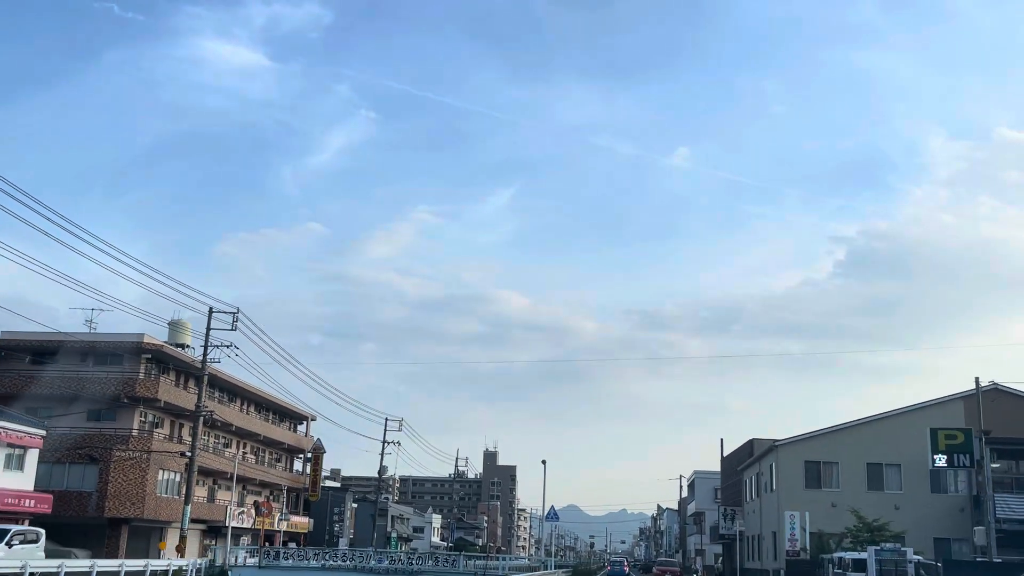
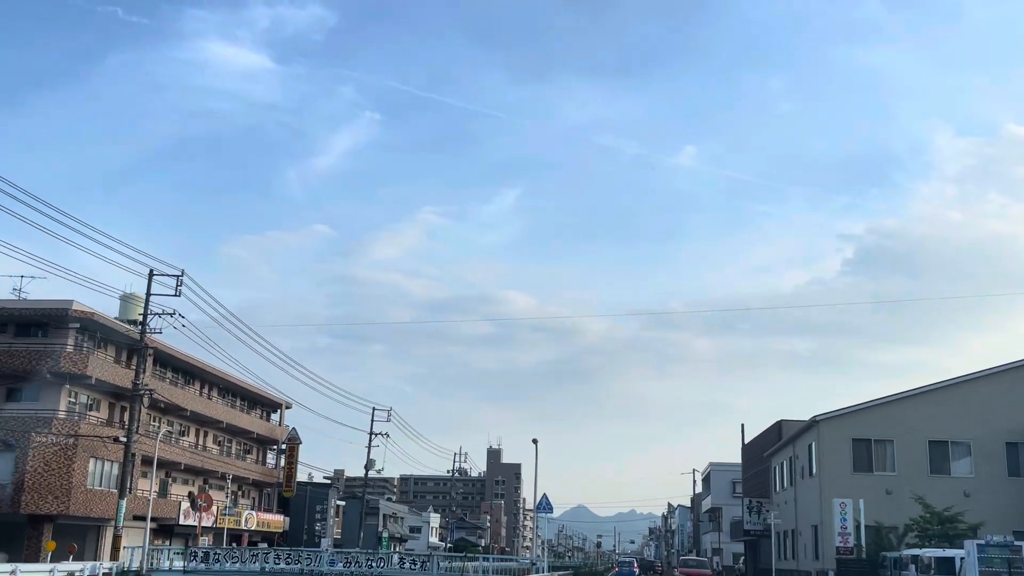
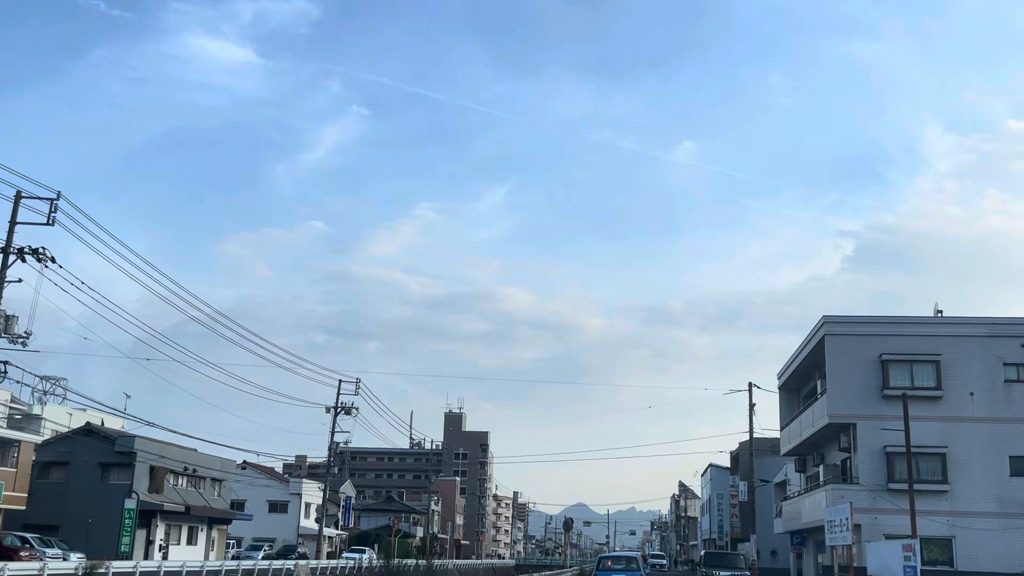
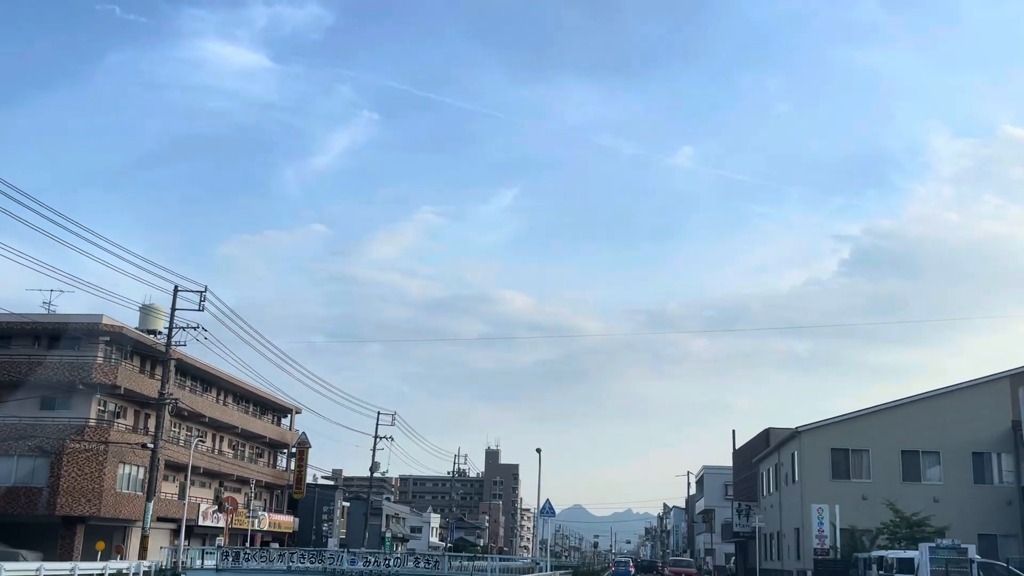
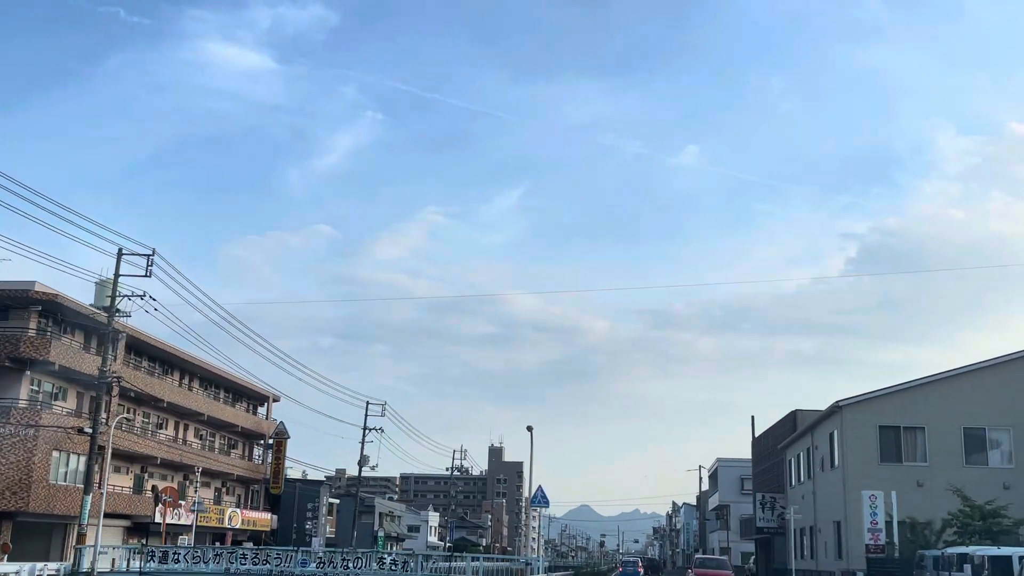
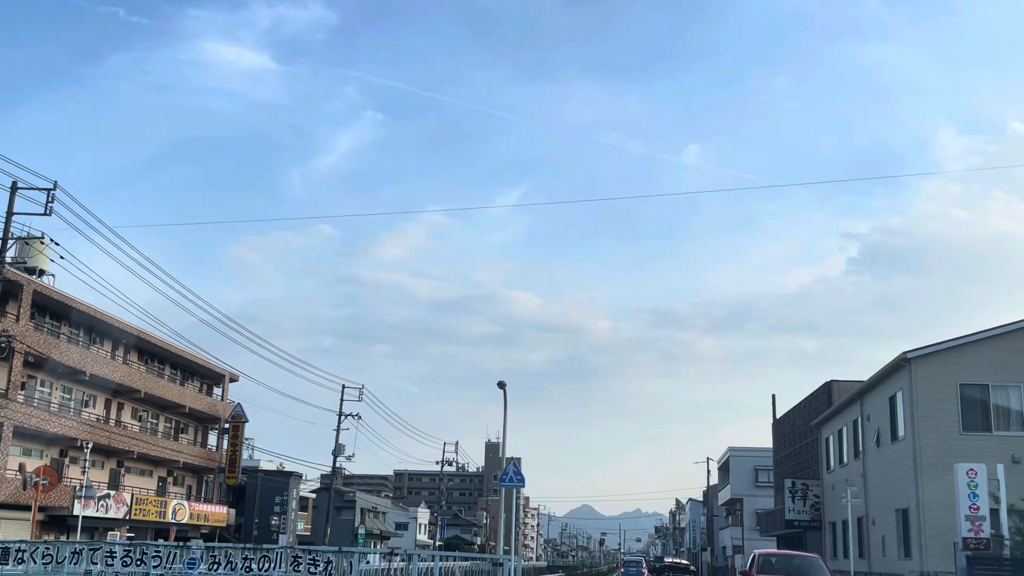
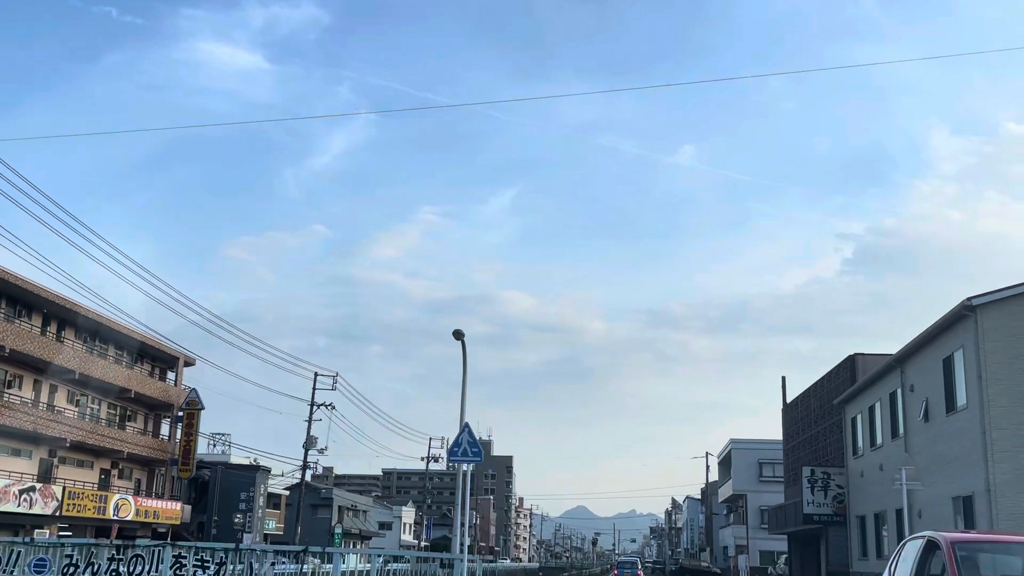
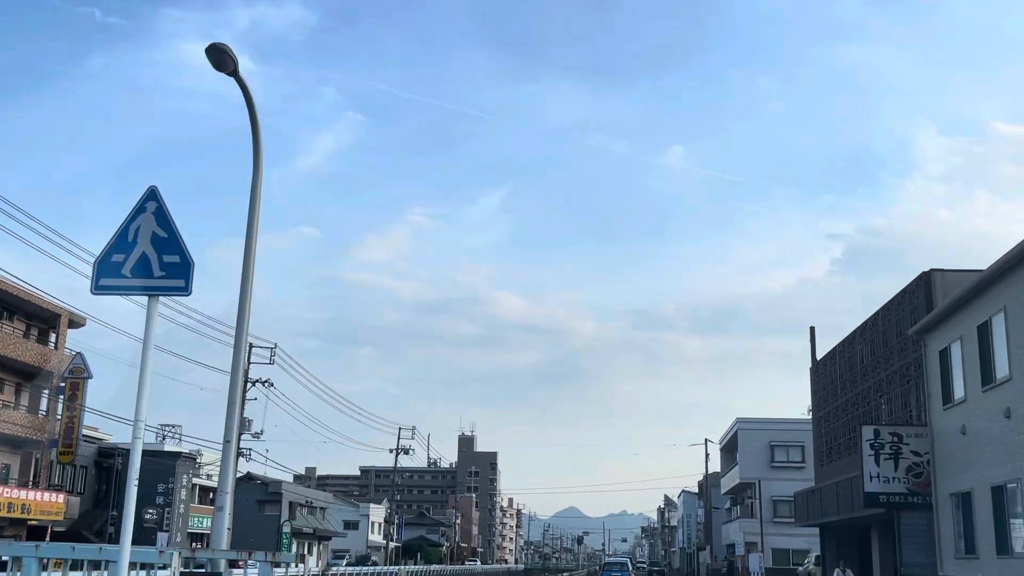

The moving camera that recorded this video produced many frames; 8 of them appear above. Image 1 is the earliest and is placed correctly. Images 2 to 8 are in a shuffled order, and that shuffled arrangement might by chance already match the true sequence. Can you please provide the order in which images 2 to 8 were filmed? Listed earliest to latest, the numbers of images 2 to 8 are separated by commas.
4, 2, 5, 6, 7, 8, 3
